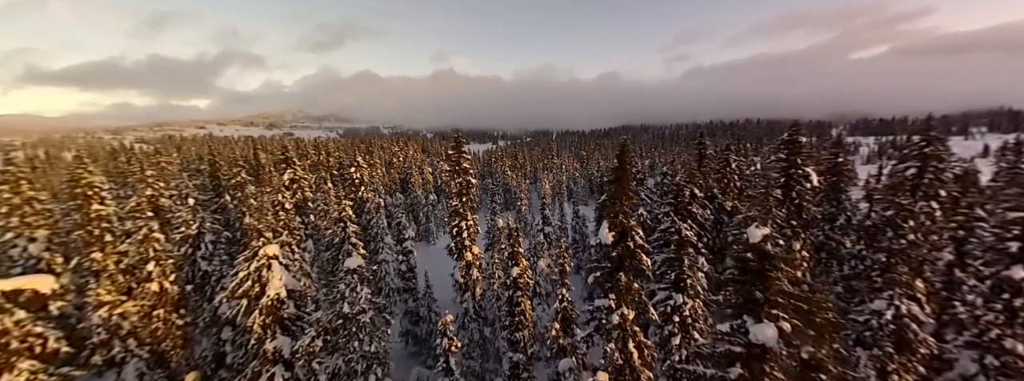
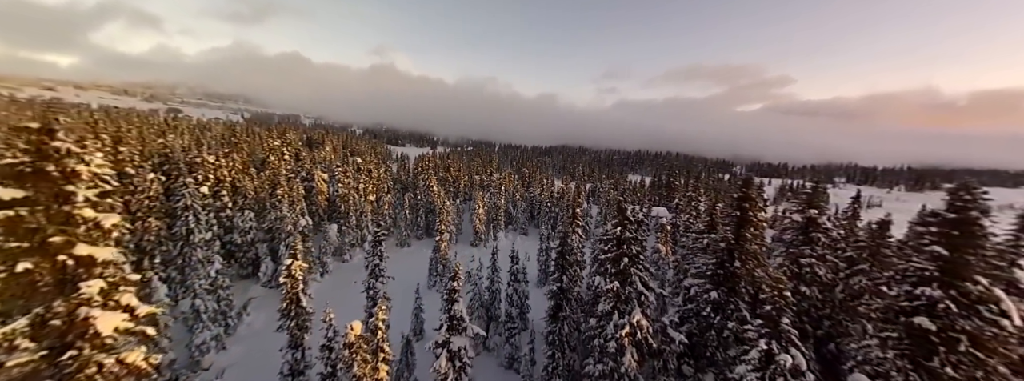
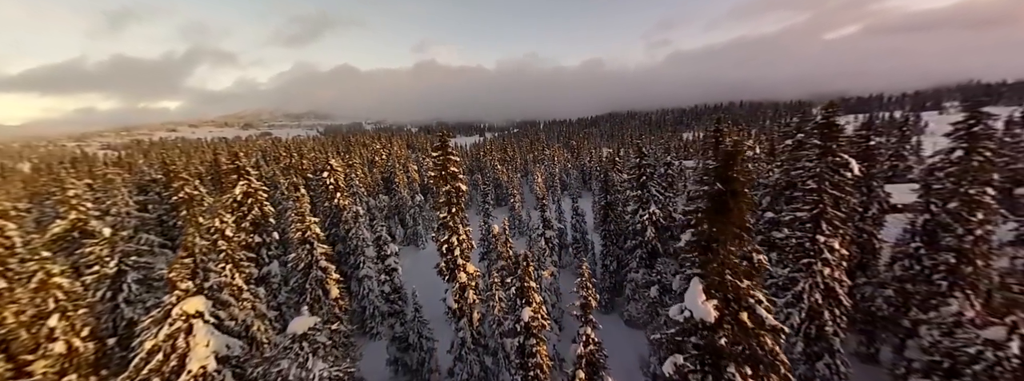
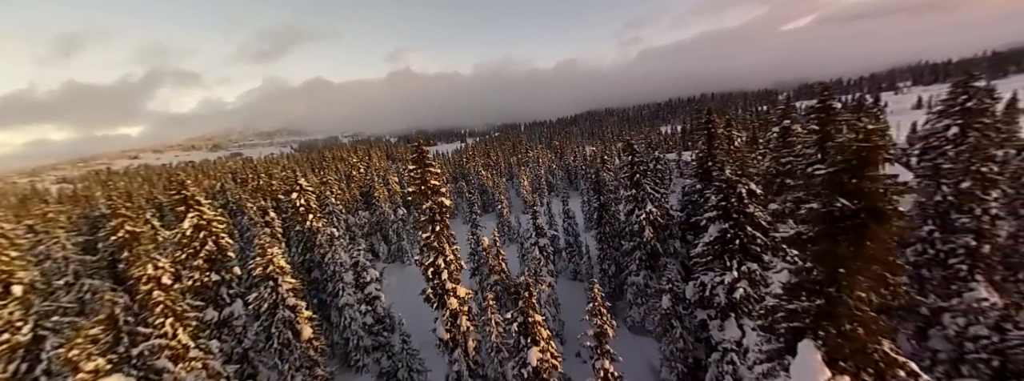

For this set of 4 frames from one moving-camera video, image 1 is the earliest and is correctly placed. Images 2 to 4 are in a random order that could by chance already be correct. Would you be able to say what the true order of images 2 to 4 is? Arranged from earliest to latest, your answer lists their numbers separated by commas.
3, 4, 2
